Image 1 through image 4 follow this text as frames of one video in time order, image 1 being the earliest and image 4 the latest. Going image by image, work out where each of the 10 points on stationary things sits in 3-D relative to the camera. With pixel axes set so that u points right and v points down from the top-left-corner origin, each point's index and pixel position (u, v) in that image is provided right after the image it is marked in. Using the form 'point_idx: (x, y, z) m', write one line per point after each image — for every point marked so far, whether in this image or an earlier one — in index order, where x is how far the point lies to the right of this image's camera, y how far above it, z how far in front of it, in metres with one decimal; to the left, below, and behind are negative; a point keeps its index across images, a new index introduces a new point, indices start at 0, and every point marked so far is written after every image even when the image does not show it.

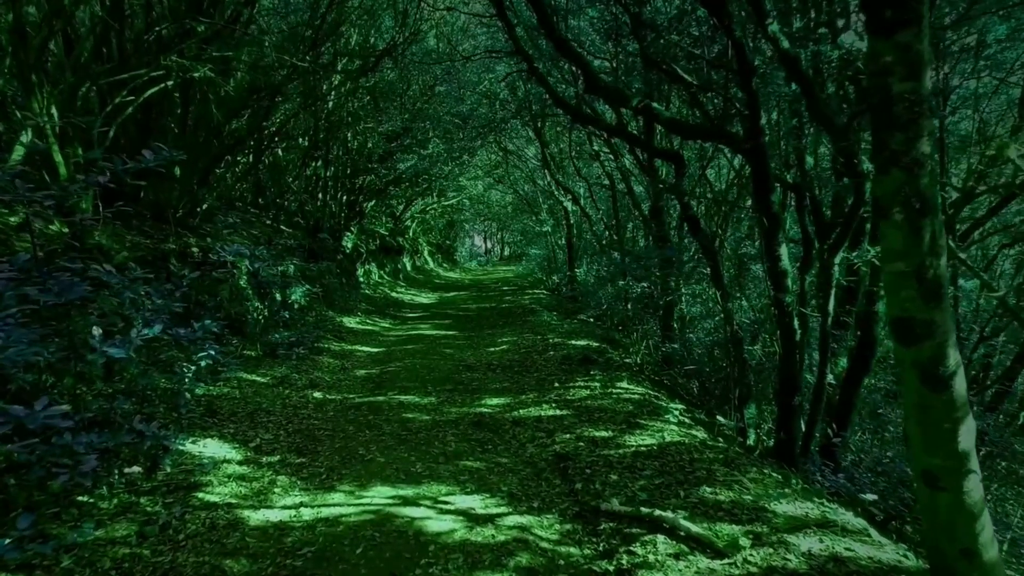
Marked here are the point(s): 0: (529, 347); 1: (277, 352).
0: (+0.4, -1.4, +12.7) m
1: (-4.8, -1.3, +11.0) m
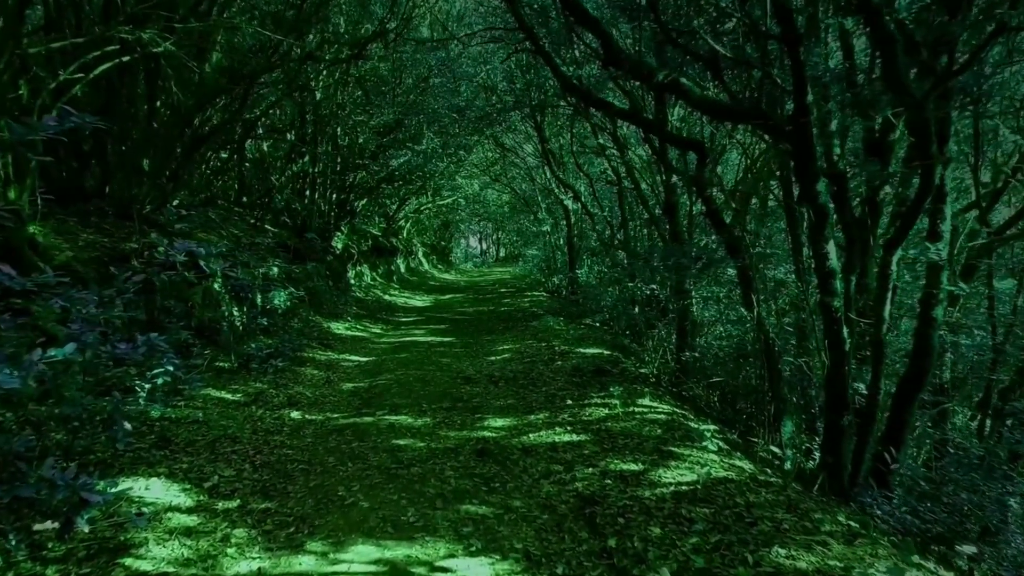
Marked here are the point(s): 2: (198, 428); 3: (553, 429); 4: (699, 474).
0: (+0.5, -1.5, +11.6) m
1: (-4.7, -1.4, +9.8) m
2: (-3.8, -1.7, +6.6) m
3: (+0.5, -1.8, +6.9) m
4: (+1.9, -1.8, +5.4) m
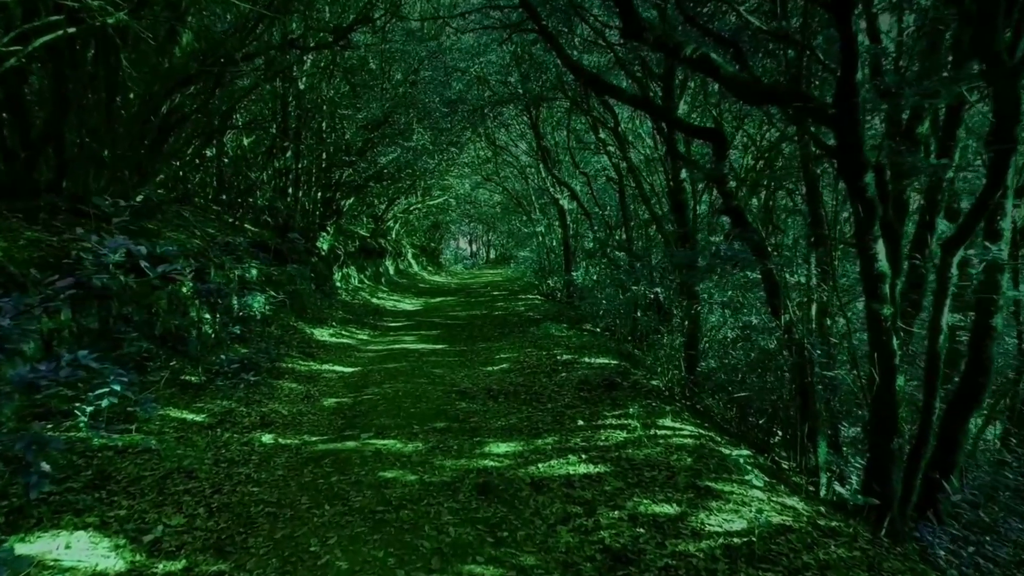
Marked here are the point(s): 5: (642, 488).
0: (+0.4, -1.5, +10.6) m
1: (-4.7, -1.5, +8.8) m
2: (-3.8, -1.8, +5.6) m
3: (+0.6, -1.9, +6.0) m
4: (+2.0, -1.9, +4.4) m
5: (+1.2, -1.9, +5.1) m
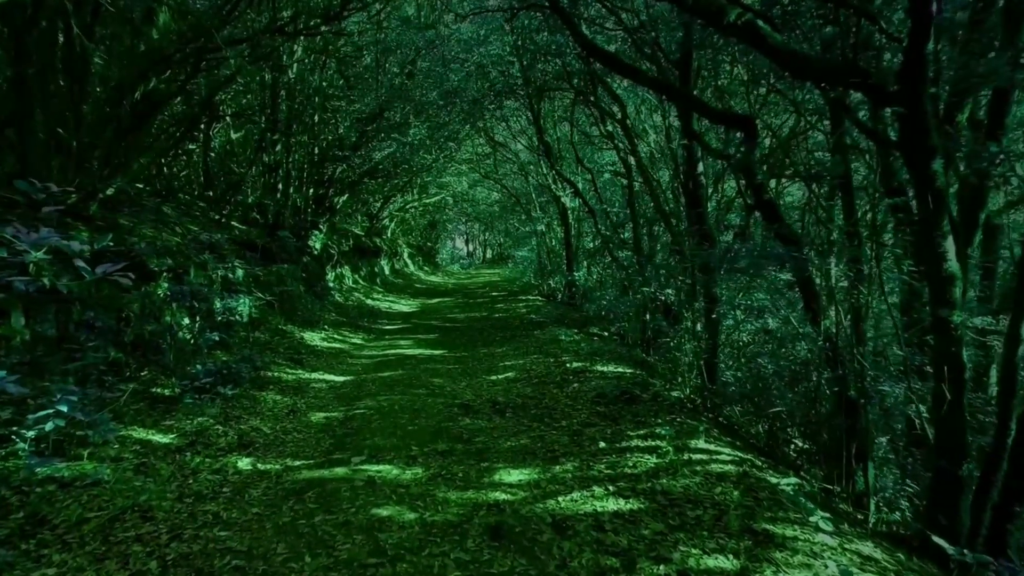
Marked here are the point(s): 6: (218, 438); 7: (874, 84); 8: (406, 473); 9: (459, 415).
0: (+0.5, -1.6, +9.8) m
1: (-4.6, -1.5, +7.9) m
2: (-3.6, -1.8, +4.7) m
3: (+0.7, -1.9, +5.1) m
4: (+2.1, -1.9, +3.6) m
5: (+1.4, -1.9, +4.2) m
6: (-3.6, -1.8, +6.5) m
7: (+3.6, +2.0, +5.3) m
8: (-1.1, -1.9, +5.6) m
9: (-0.7, -1.8, +7.5) m
